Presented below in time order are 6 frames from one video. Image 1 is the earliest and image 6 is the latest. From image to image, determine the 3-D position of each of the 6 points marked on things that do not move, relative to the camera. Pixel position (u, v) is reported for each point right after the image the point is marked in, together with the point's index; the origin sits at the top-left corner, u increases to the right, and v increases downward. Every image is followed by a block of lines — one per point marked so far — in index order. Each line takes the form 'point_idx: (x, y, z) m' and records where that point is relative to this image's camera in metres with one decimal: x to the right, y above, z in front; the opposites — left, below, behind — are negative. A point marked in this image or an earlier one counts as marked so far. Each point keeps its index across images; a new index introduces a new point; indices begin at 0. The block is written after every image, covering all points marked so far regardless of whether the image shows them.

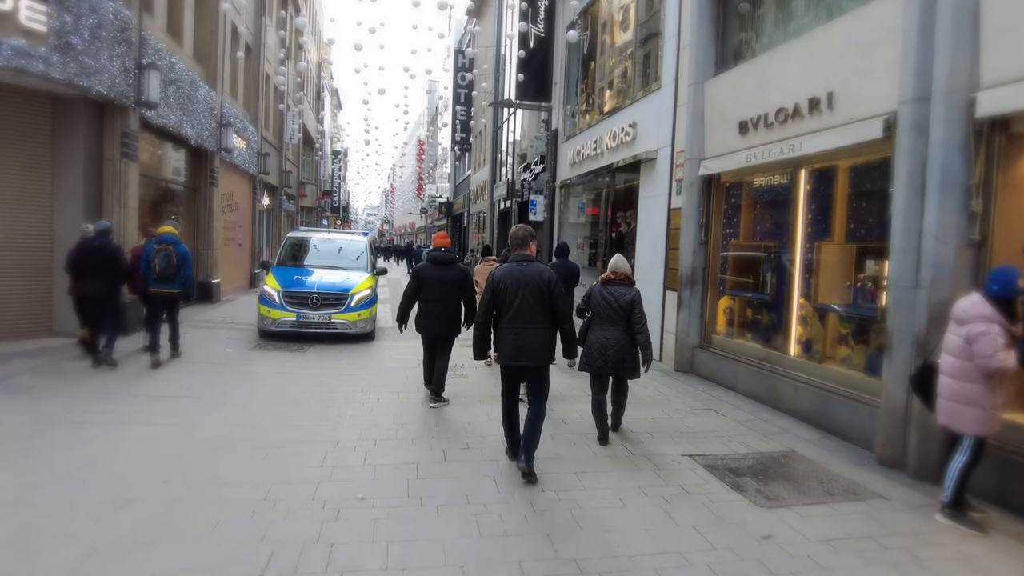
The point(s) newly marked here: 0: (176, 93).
0: (-6.6, +3.8, +12.7) m
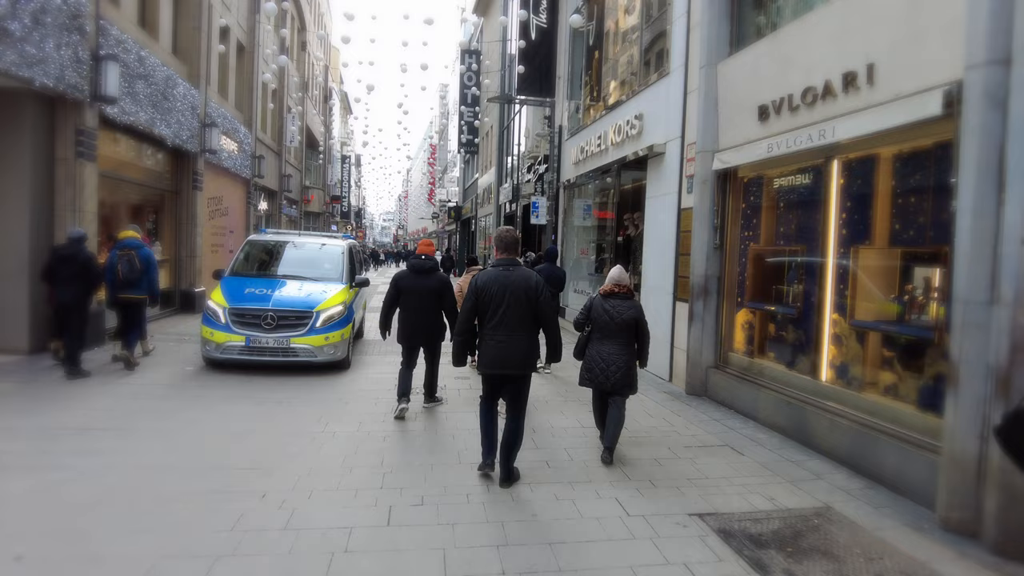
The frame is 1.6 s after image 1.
0: (-6.7, +3.6, +11.8) m
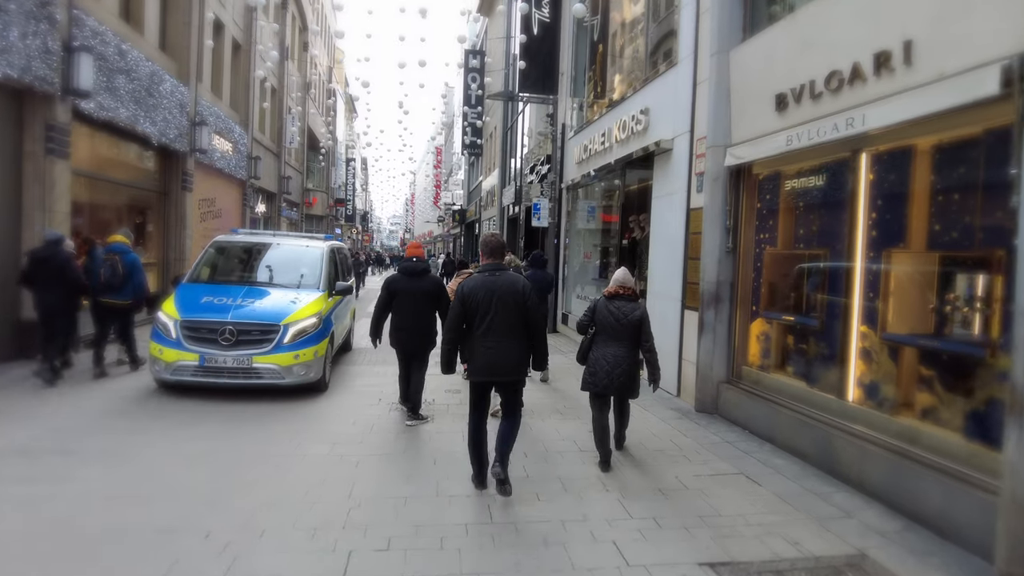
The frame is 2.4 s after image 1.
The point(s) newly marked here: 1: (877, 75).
0: (-6.7, +3.5, +11.2) m
1: (+2.8, +1.6, +5.0) m
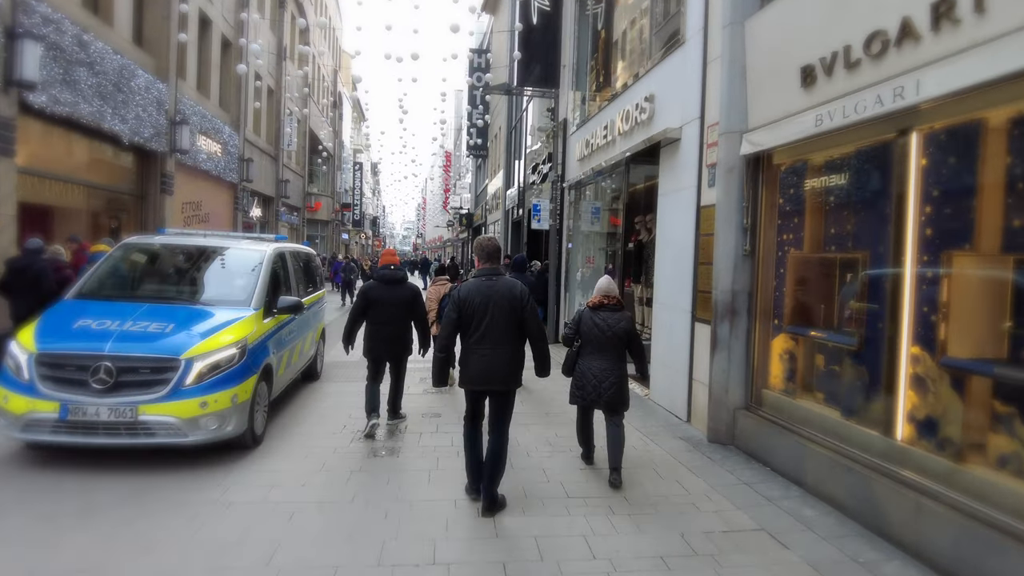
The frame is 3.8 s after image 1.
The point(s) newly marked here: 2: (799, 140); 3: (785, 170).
0: (-6.8, +3.4, +10.4) m
1: (+2.6, +1.6, +3.9) m
2: (+2.4, +1.2, +5.4) m
3: (+2.5, +1.1, +6.0) m
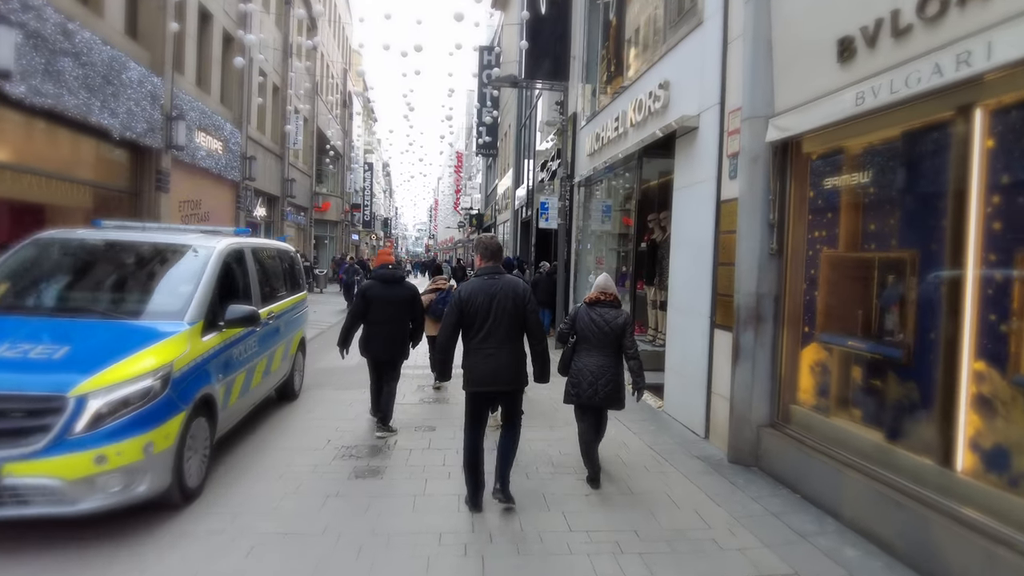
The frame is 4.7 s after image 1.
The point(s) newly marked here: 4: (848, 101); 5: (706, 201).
0: (-6.7, +3.3, +9.9) m
1: (+2.5, +1.5, +3.3) m
2: (+2.3, +1.2, +4.7) m
3: (+2.5, +1.0, +5.3) m
4: (+2.3, +1.3, +4.5) m
5: (+2.0, +0.9, +6.6) m
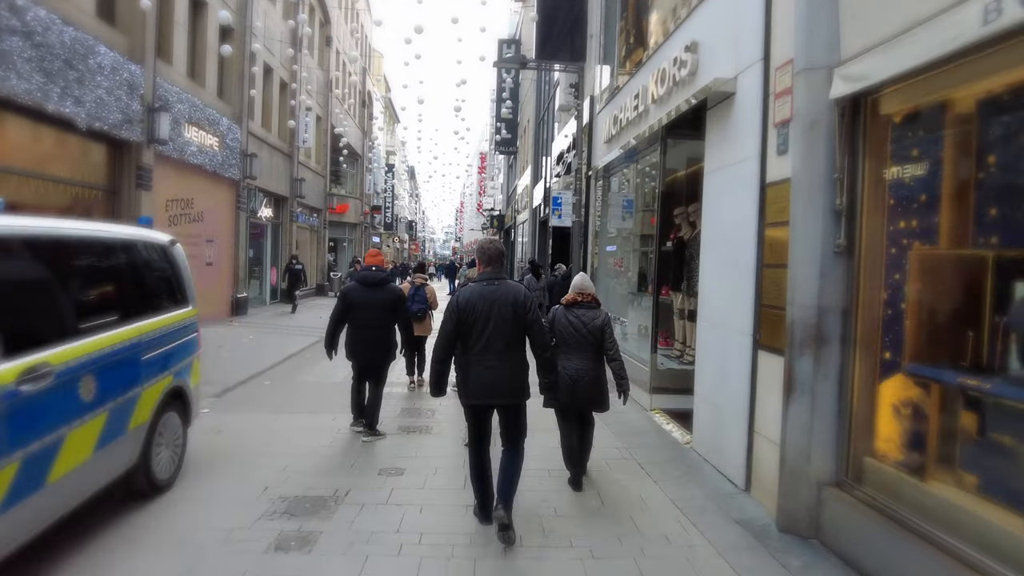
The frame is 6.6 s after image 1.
0: (-6.7, +3.3, +8.9) m
1: (+2.3, +1.5, +1.8) m
2: (+2.1, +1.1, +3.3) m
3: (+2.3, +1.0, +3.8) m
4: (+2.1, +1.2, +3.0) m
5: (+1.9, +0.8, +5.2) m
